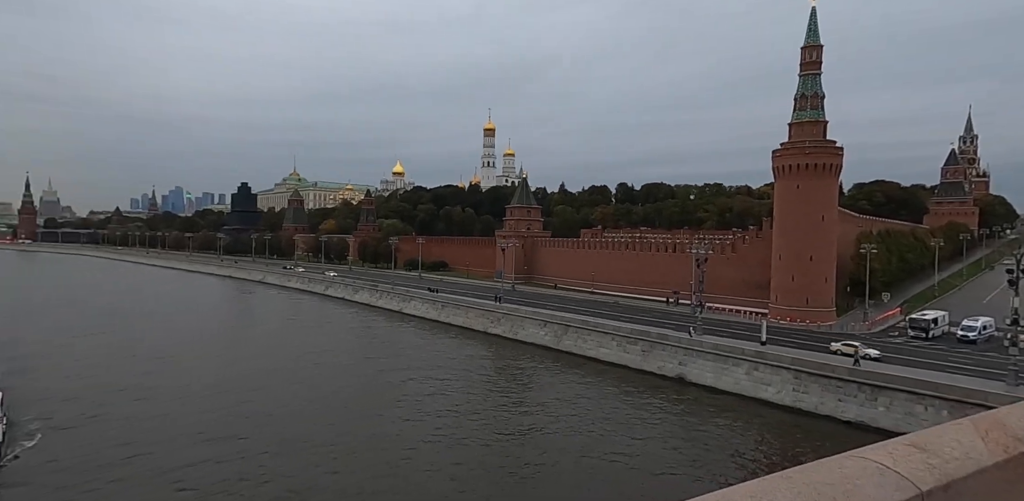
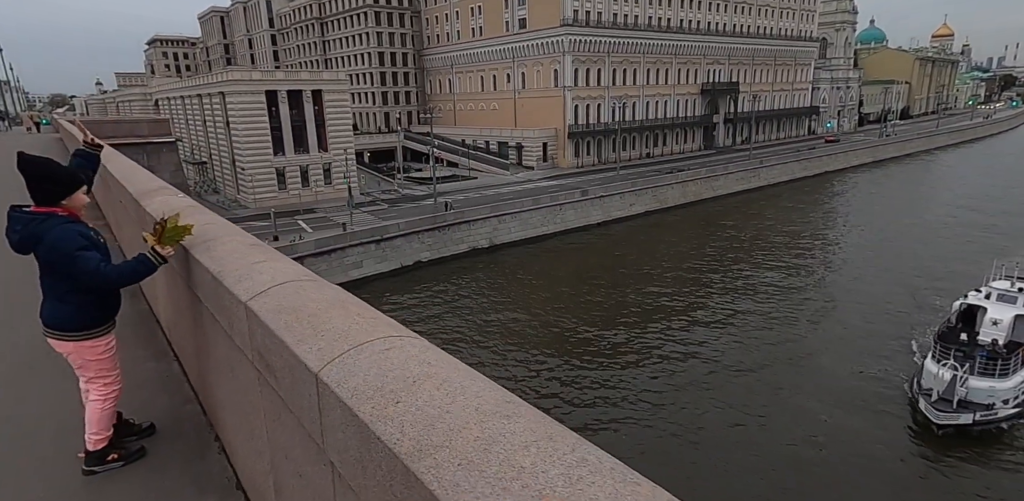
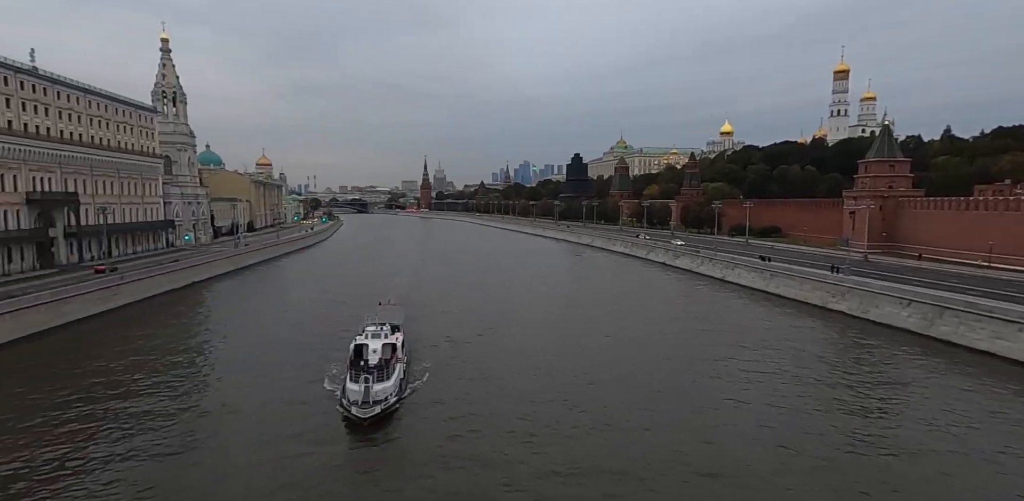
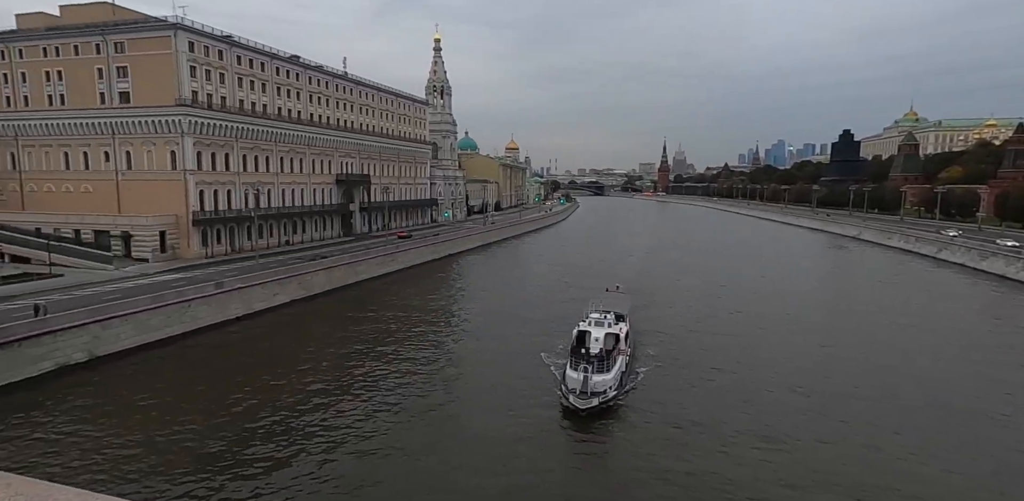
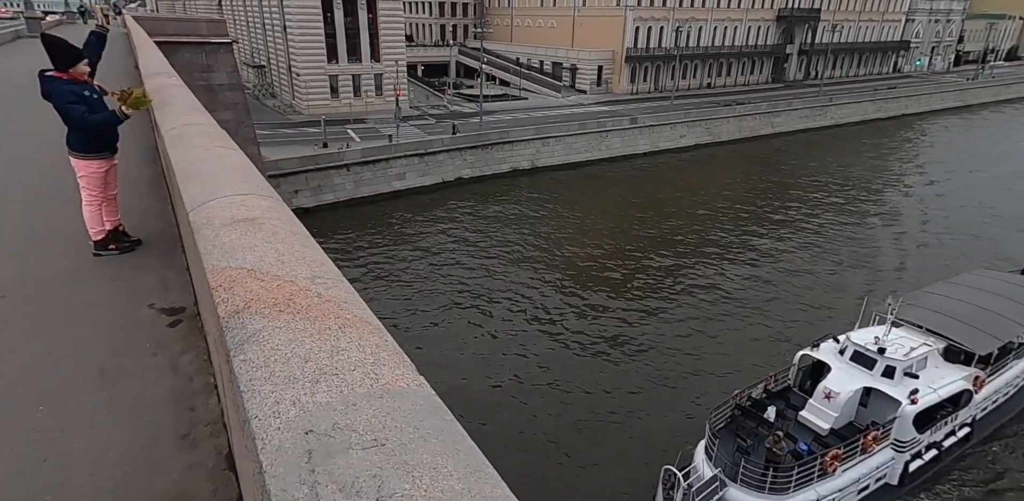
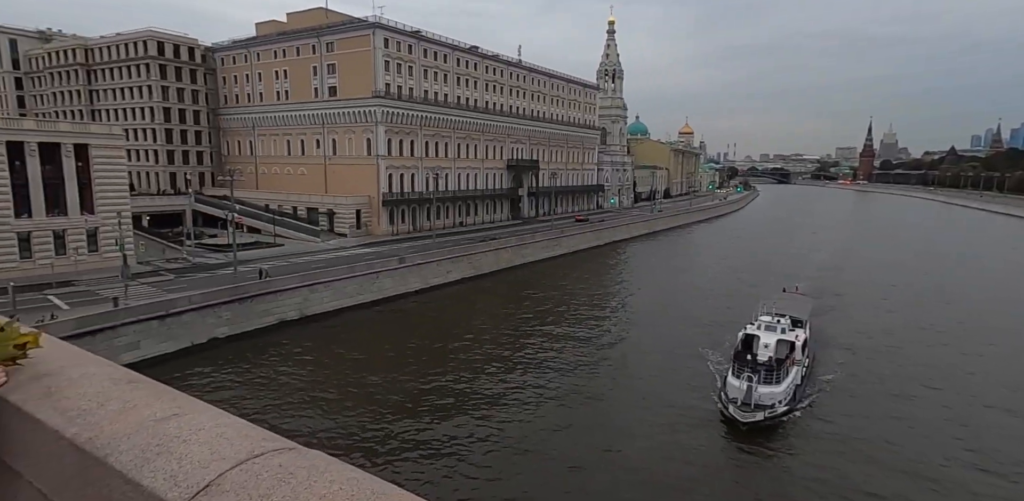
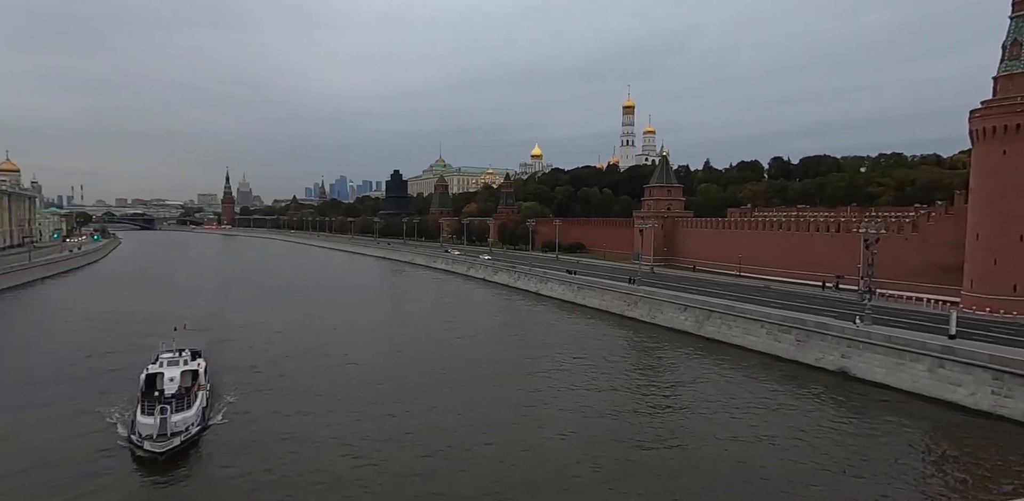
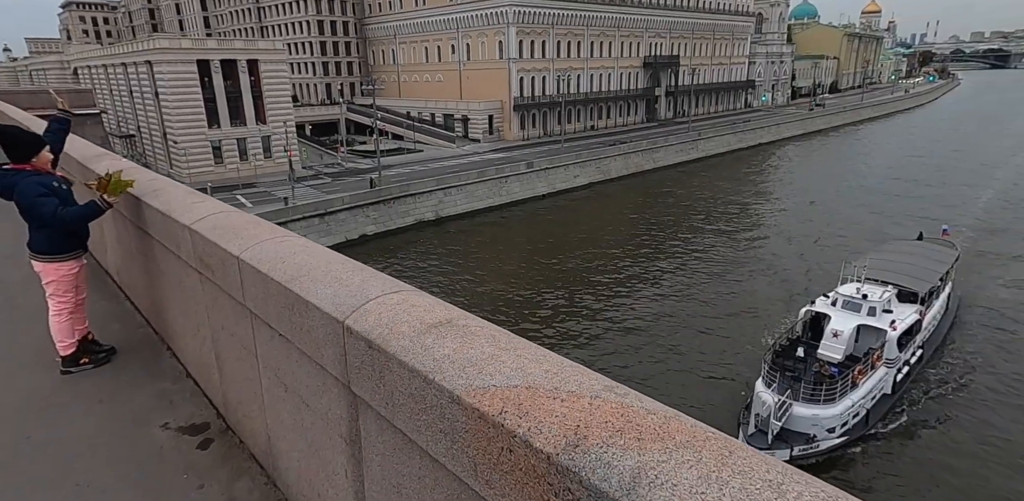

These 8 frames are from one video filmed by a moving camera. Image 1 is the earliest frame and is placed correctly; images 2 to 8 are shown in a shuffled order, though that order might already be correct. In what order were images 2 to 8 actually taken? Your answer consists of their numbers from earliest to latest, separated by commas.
7, 3, 4, 6, 2, 8, 5
